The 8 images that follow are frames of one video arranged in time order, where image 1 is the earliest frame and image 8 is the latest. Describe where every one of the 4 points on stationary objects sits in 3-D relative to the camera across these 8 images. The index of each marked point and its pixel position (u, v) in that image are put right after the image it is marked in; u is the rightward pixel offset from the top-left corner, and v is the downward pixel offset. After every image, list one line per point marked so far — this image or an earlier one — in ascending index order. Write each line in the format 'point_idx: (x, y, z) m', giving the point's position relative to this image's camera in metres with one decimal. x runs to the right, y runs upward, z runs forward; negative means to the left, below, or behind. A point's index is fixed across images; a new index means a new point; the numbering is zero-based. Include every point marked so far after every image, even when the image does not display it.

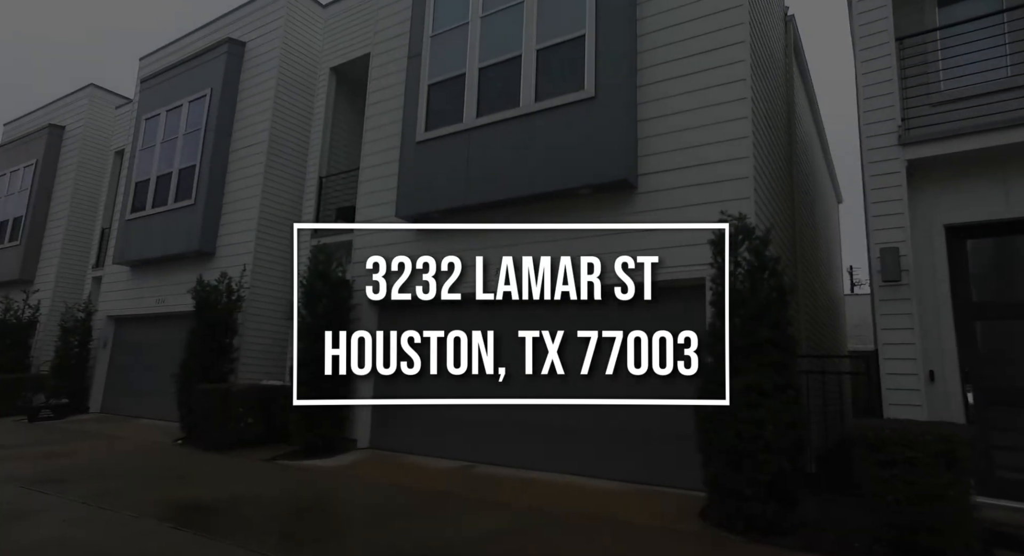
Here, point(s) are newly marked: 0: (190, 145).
0: (-6.3, +2.6, +11.9) m
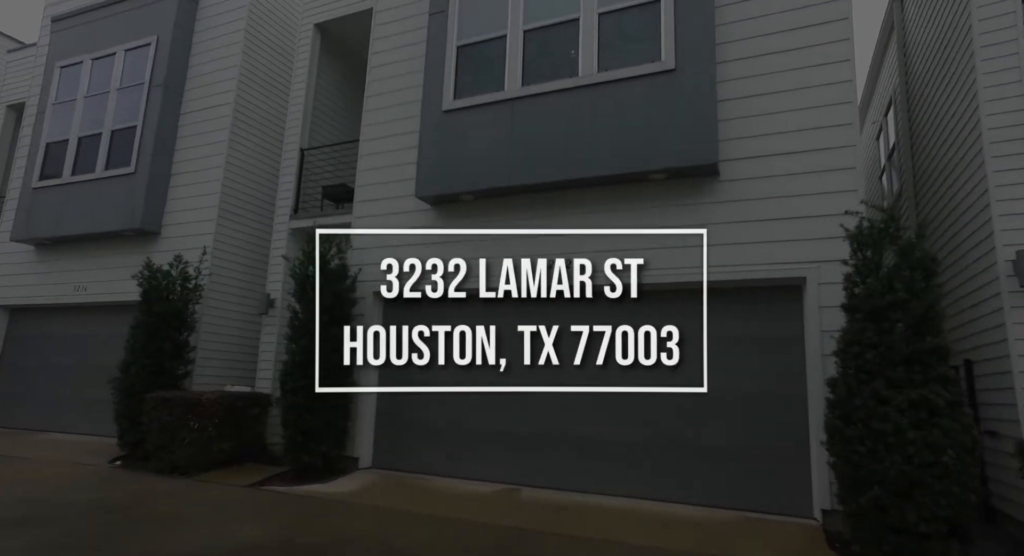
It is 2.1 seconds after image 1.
0: (-6.3, +2.9, +9.9) m
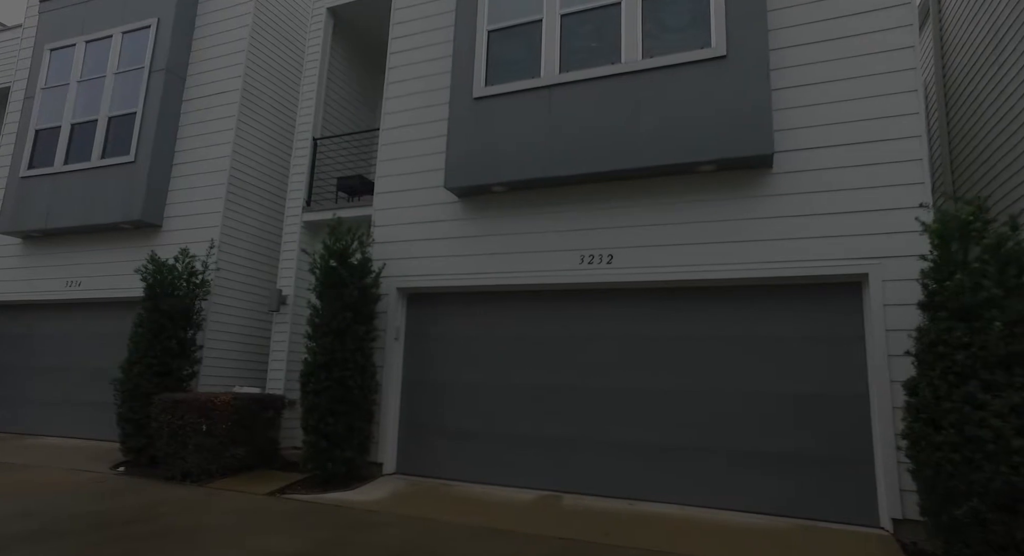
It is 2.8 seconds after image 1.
0: (-6.0, +2.9, +9.4) m
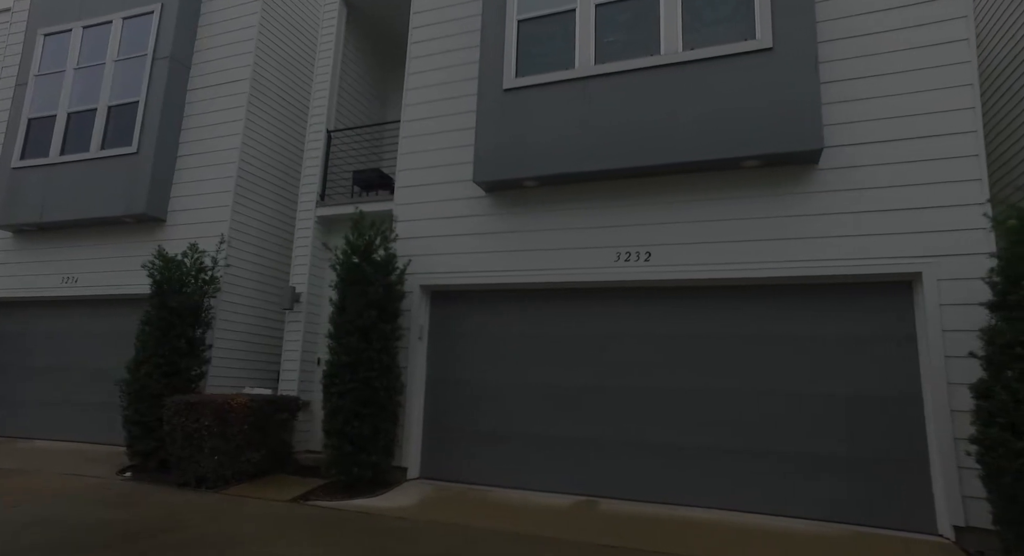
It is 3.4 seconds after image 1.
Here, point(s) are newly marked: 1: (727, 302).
0: (-5.7, +3.0, +9.0) m
1: (+2.1, -0.2, +5.9) m
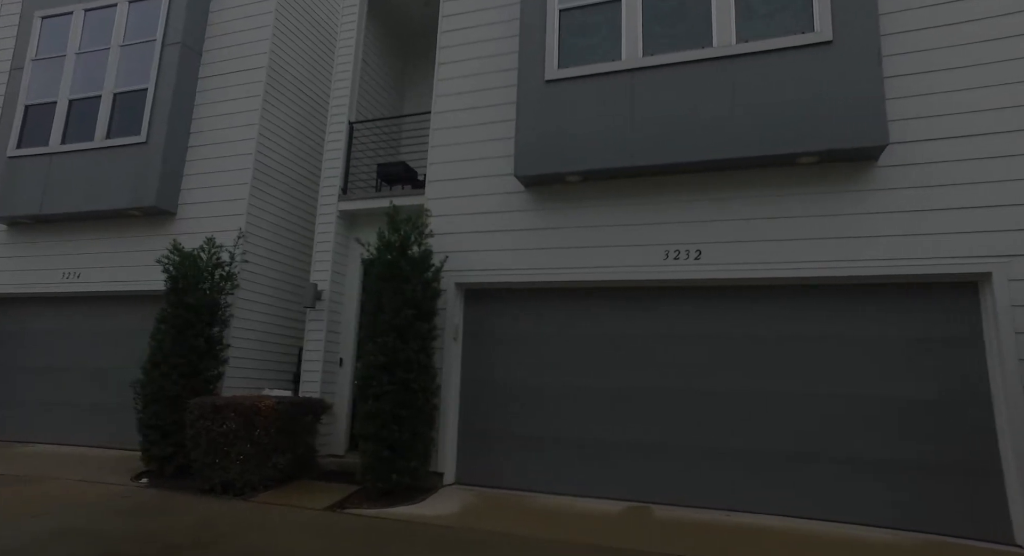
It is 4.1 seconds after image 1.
0: (-5.4, +3.1, +8.6) m
1: (+2.5, -0.2, +5.7) m
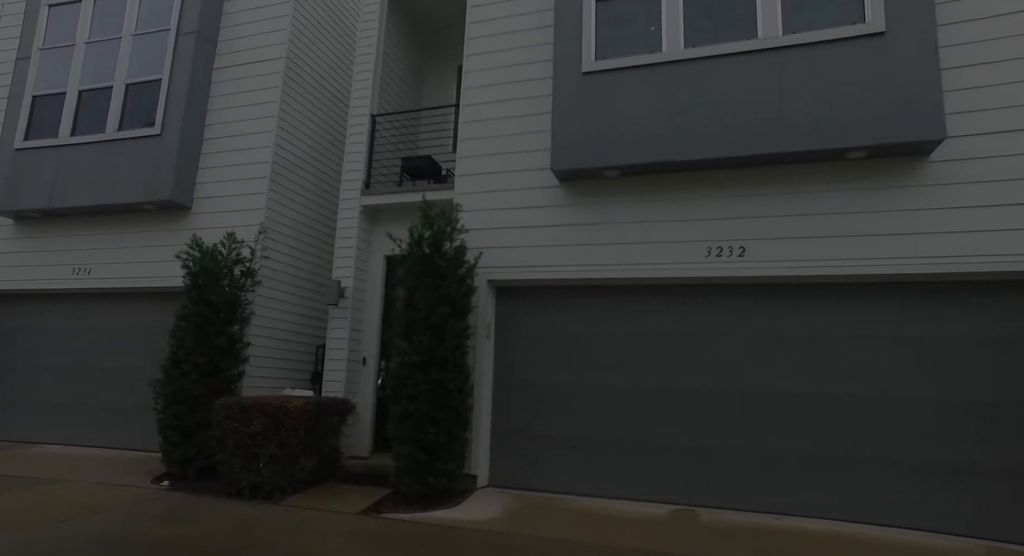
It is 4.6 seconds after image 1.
0: (-5.0, +3.1, +8.3) m
1: (+2.9, -0.2, +5.6) m
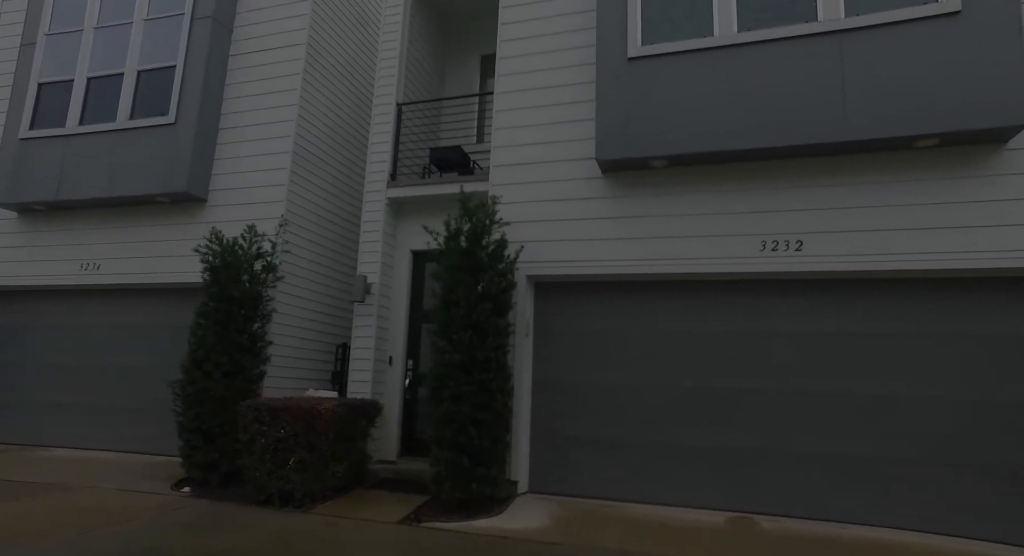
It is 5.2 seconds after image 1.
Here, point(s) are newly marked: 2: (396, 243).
0: (-4.6, +3.2, +8.0) m
1: (+3.3, -0.2, +5.3) m
2: (-1.4, +0.4, +7.3) m
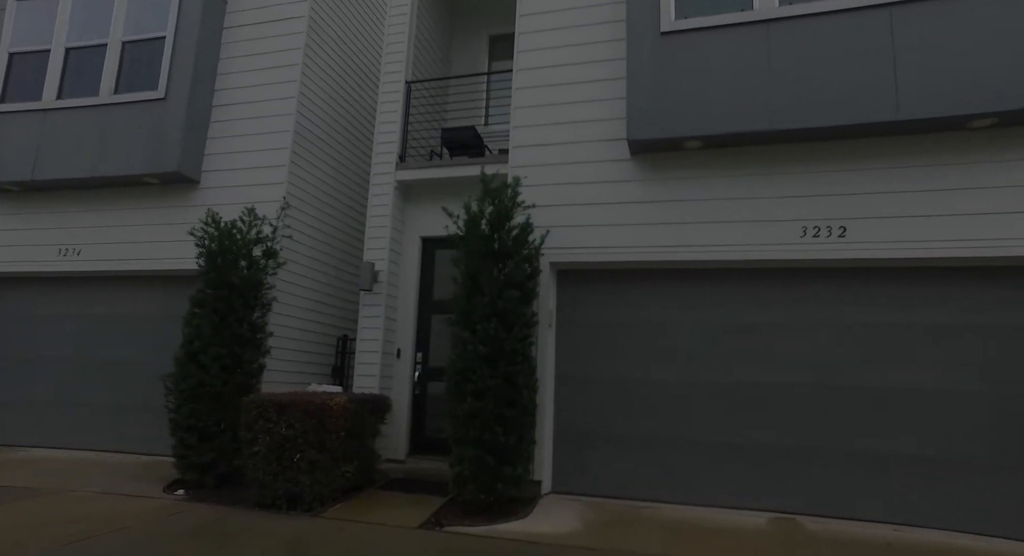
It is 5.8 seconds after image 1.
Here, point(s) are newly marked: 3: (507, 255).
0: (-4.5, +3.3, +7.4) m
1: (+3.6, -0.1, +5.1) m
2: (-1.2, +0.6, +6.9) m
3: (-0.1, +0.2, +5.2) m
